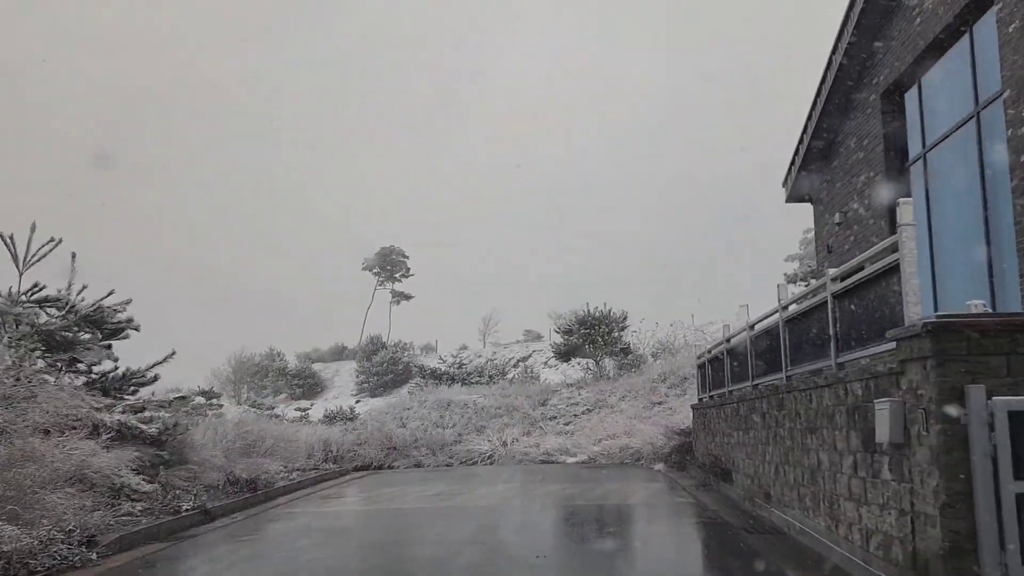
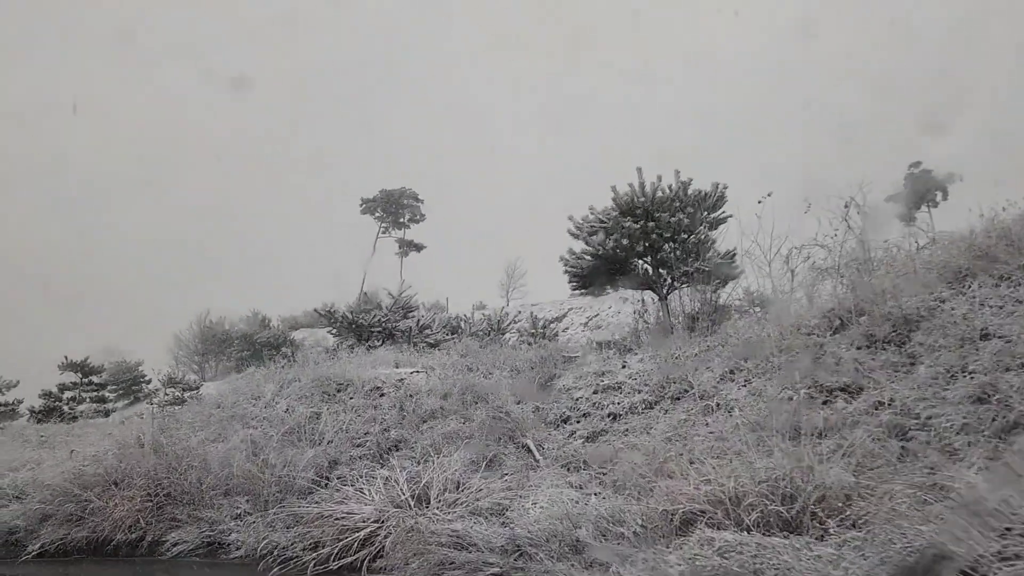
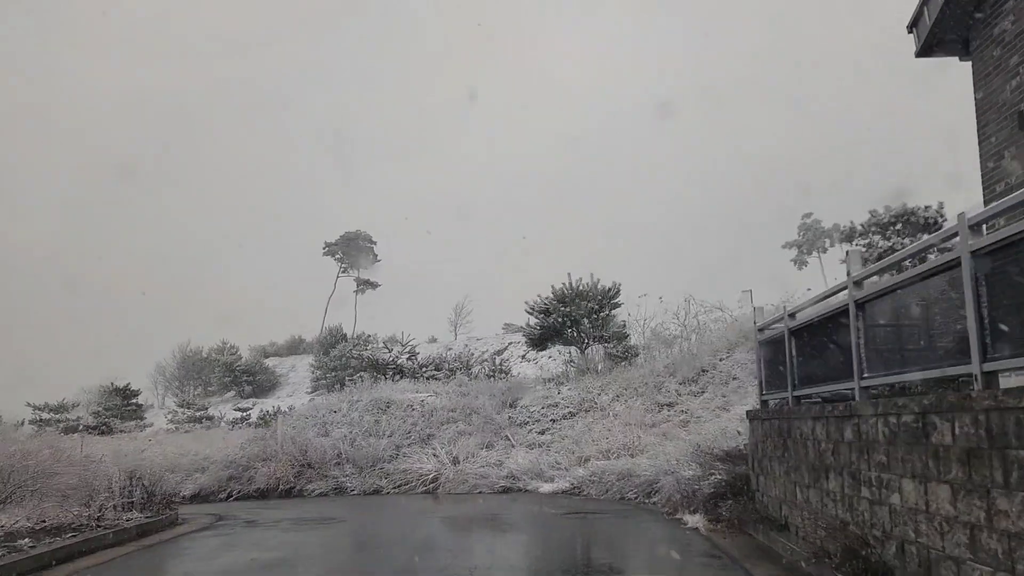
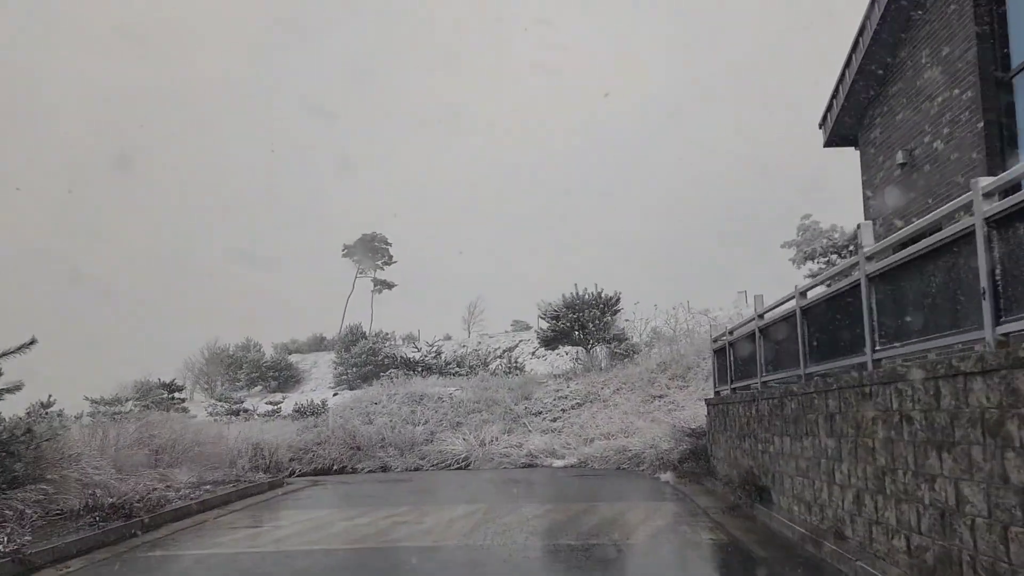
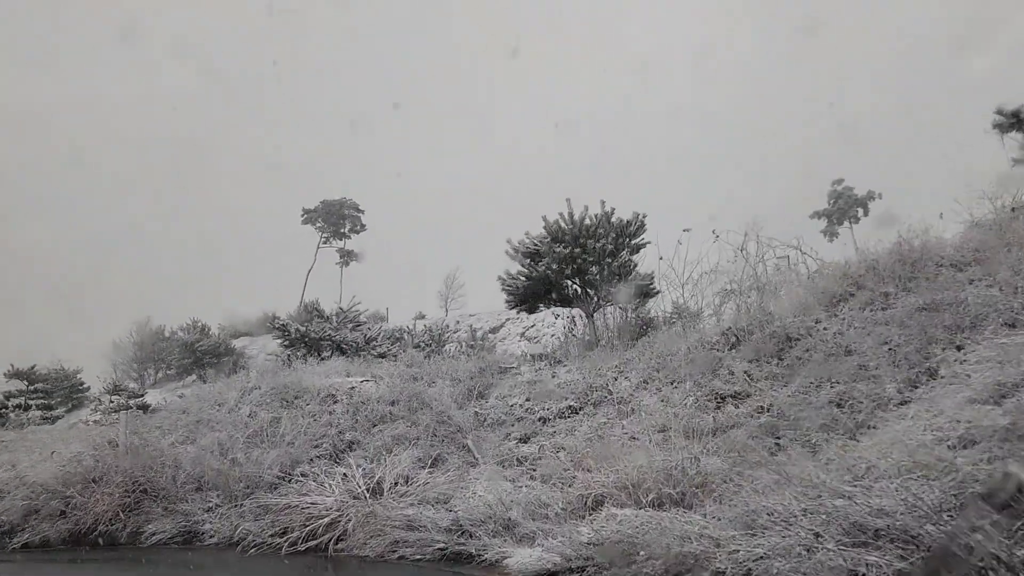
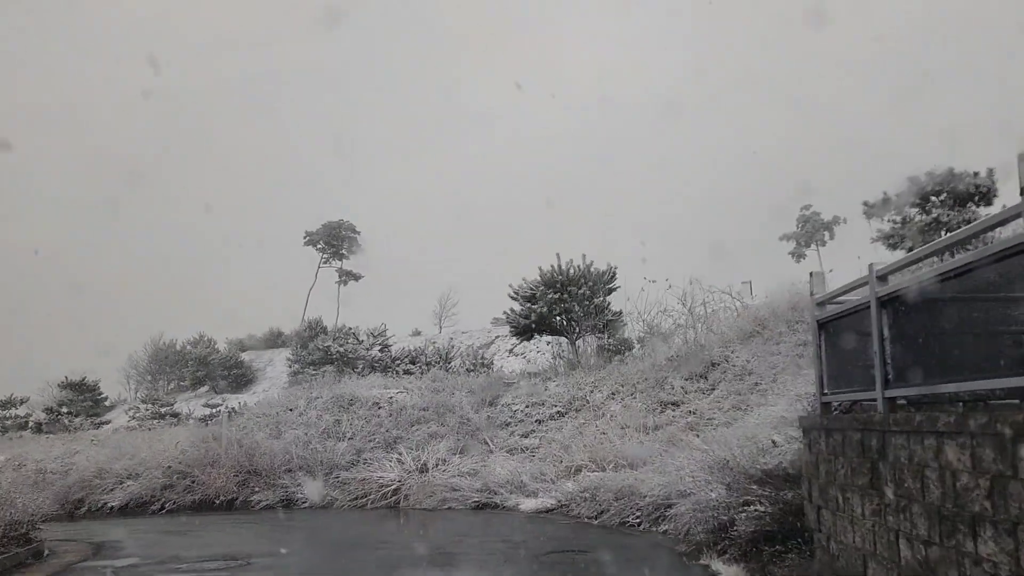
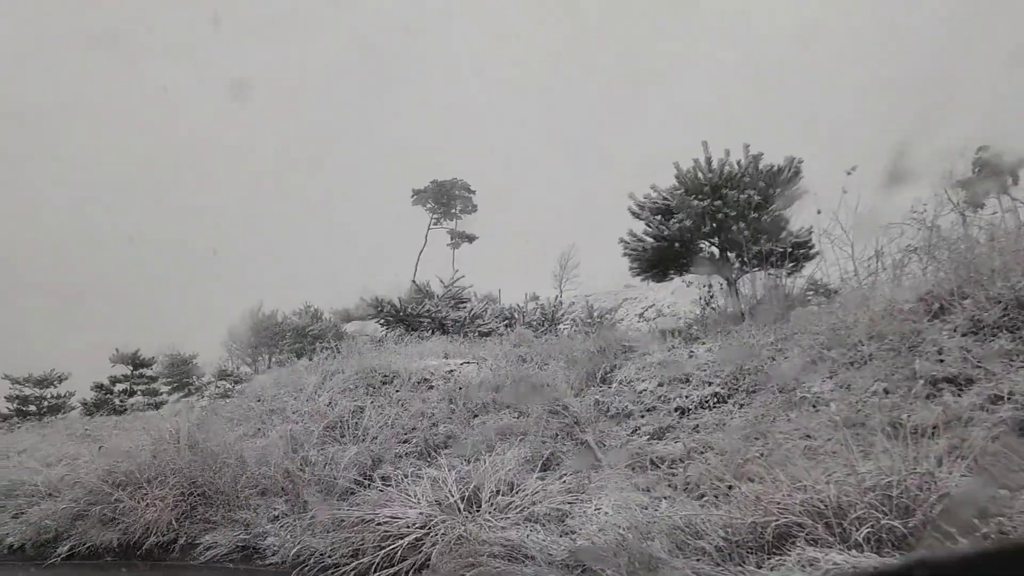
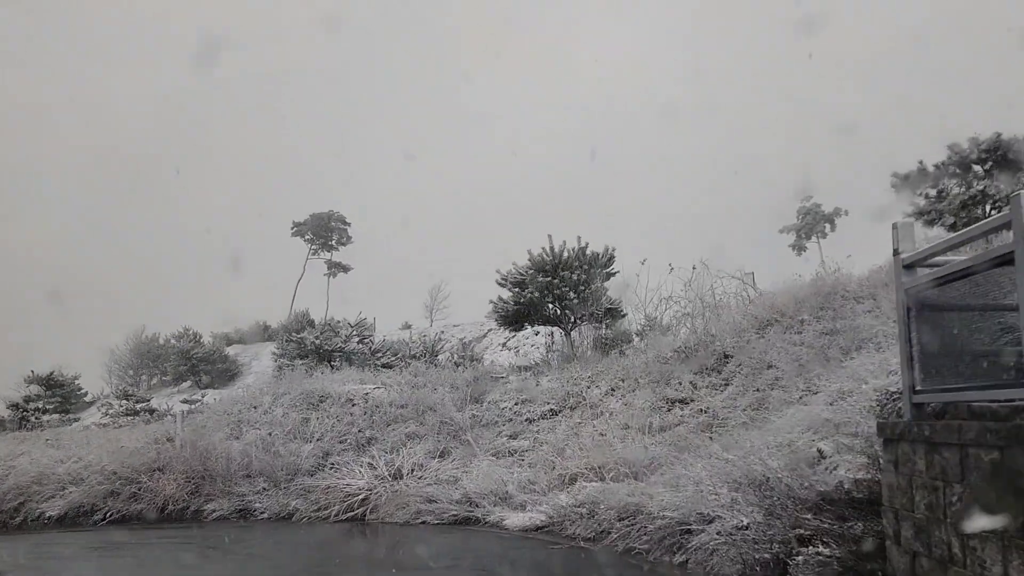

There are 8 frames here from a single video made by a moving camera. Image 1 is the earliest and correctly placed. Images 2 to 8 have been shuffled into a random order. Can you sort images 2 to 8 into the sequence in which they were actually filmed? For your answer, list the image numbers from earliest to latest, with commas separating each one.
4, 3, 6, 8, 5, 2, 7
